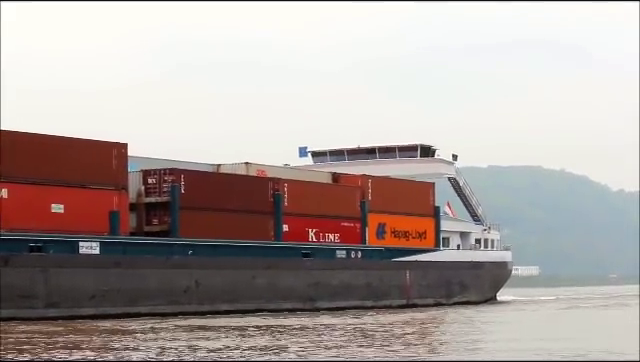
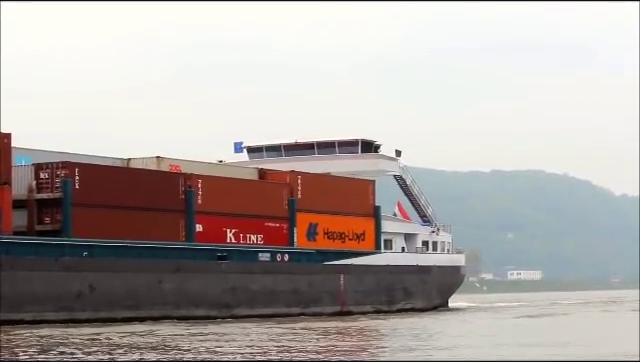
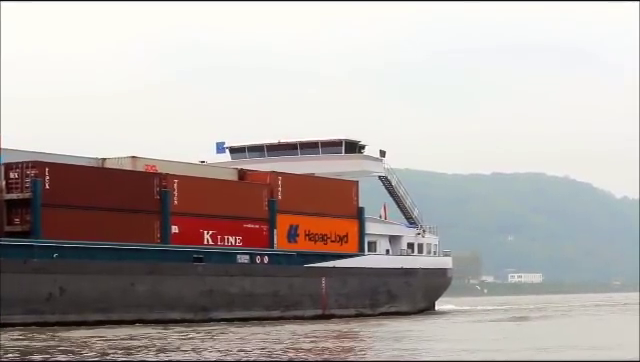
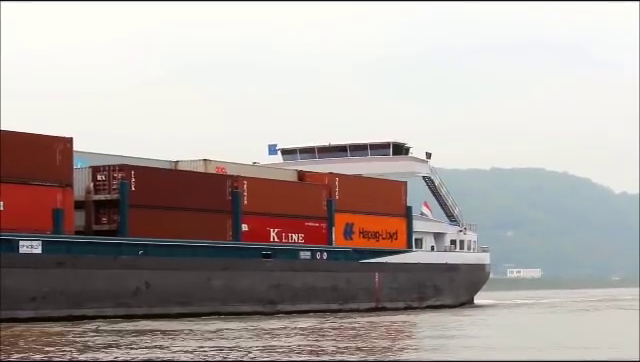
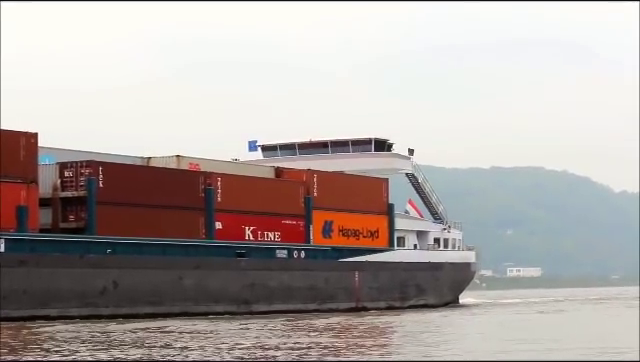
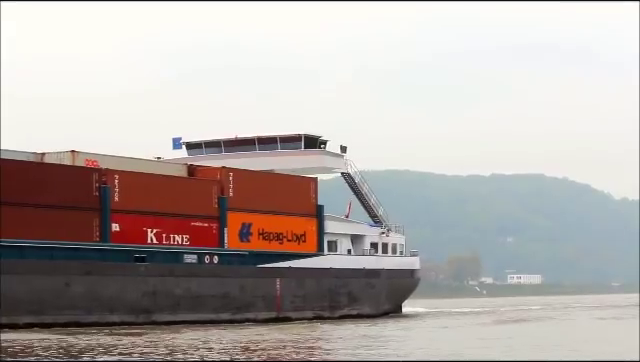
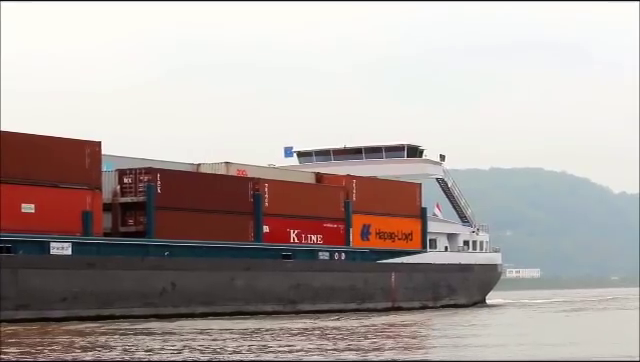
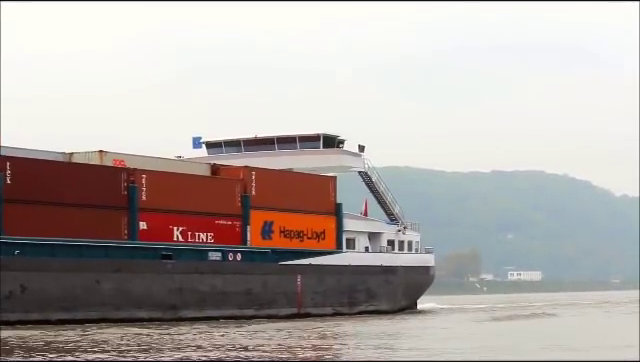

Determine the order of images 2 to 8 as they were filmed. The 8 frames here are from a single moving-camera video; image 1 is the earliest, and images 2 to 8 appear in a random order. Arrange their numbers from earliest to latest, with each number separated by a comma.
7, 4, 5, 2, 3, 8, 6
